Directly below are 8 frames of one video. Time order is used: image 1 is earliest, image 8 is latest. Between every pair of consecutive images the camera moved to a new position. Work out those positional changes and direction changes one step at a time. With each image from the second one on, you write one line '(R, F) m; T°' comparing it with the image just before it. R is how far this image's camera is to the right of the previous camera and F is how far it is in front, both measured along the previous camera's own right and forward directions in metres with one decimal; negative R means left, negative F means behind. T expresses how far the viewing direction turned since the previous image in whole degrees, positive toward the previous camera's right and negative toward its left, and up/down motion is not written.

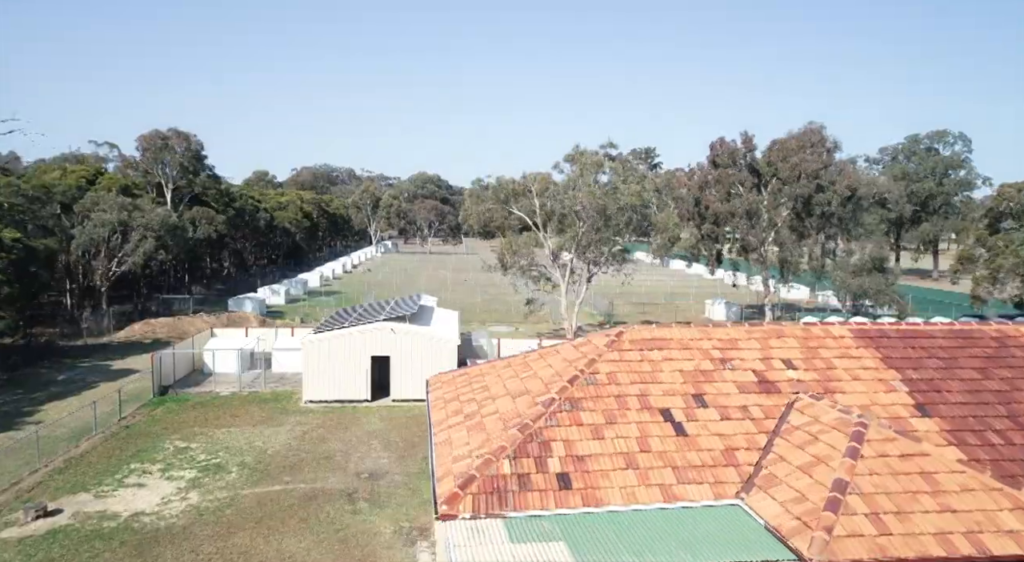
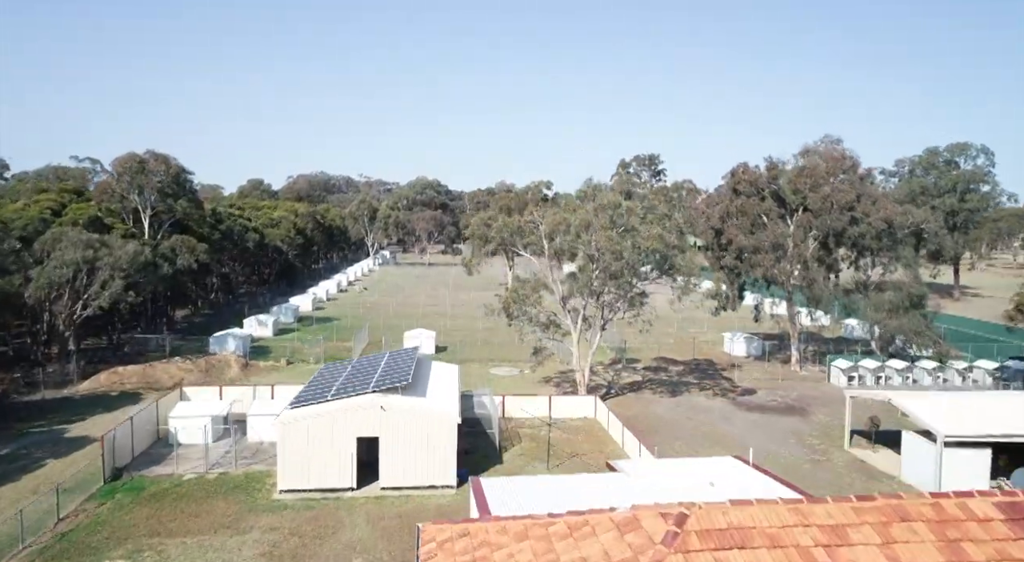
(-0.2, +3.0) m; 0°
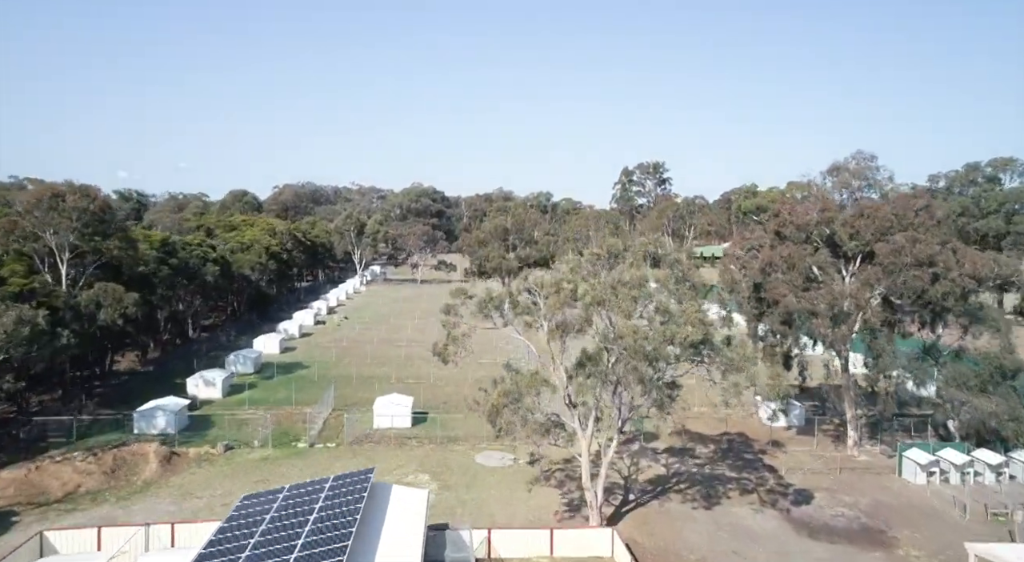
(+0.3, +6.6) m; 0°
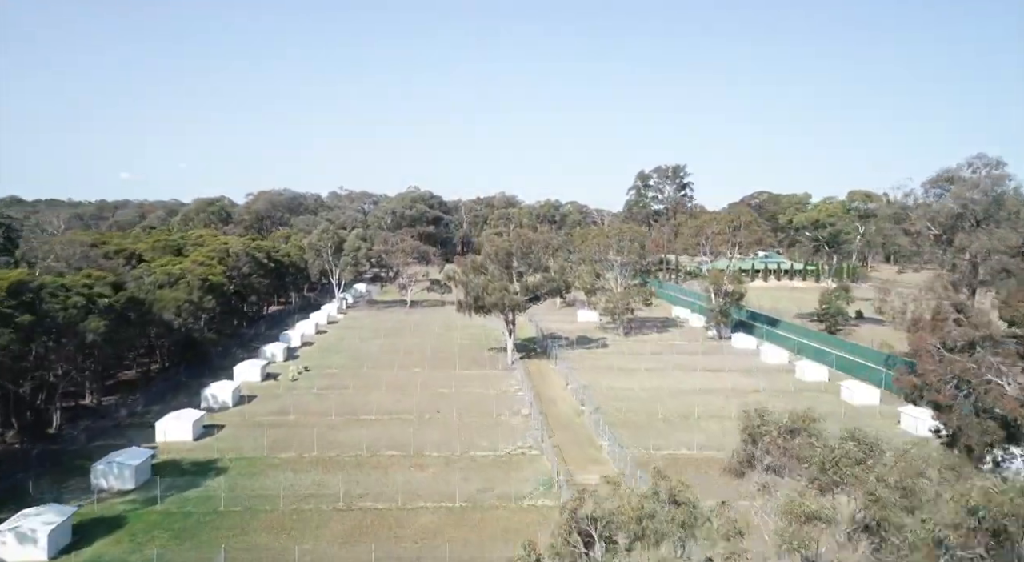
(-0.2, +13.9) m; 0°
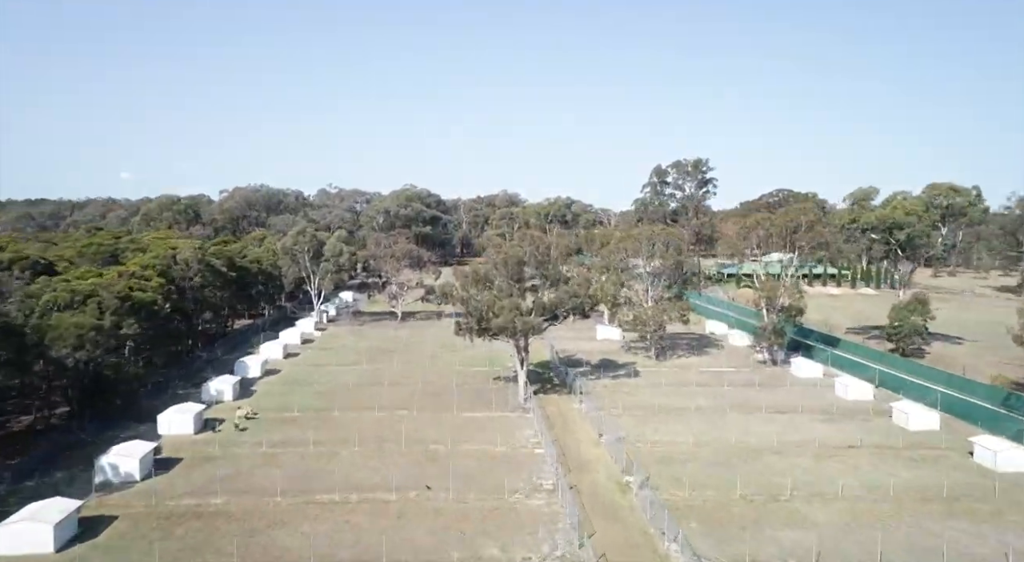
(-0.7, +11.6) m; 0°
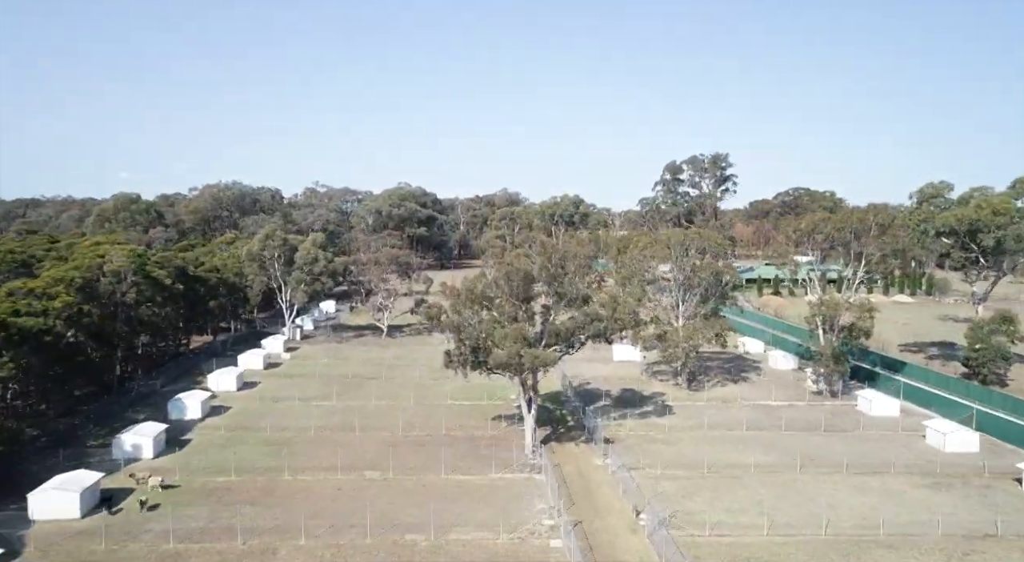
(-0.2, +9.7) m; 0°
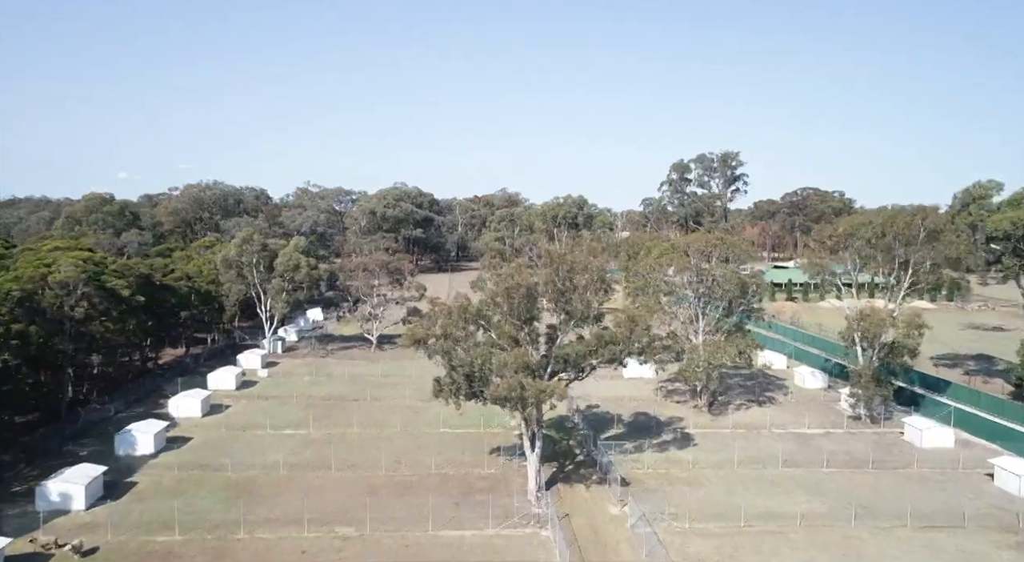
(0.0, +5.1) m; 0°
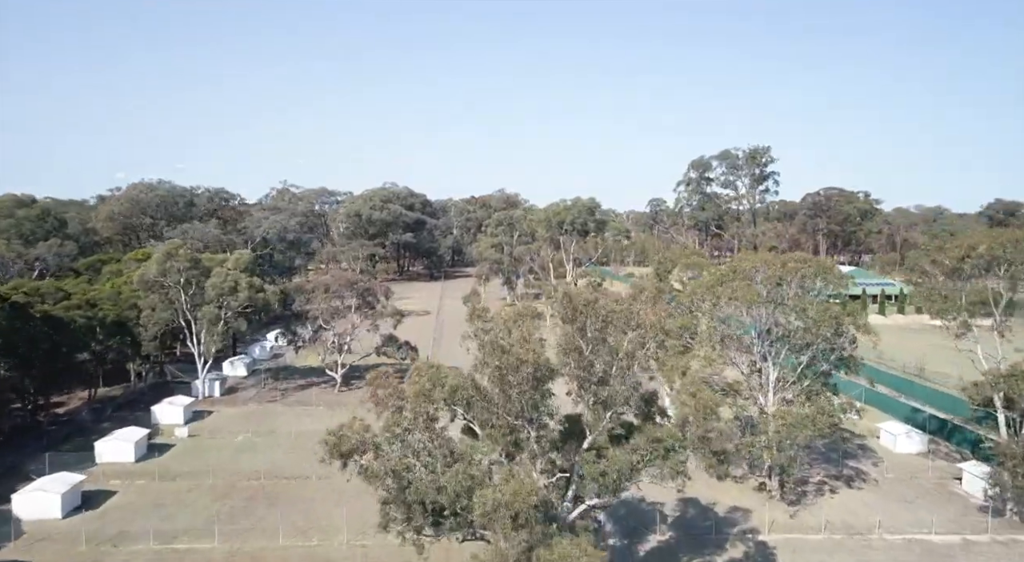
(+0.1, +12.0) m; 0°
